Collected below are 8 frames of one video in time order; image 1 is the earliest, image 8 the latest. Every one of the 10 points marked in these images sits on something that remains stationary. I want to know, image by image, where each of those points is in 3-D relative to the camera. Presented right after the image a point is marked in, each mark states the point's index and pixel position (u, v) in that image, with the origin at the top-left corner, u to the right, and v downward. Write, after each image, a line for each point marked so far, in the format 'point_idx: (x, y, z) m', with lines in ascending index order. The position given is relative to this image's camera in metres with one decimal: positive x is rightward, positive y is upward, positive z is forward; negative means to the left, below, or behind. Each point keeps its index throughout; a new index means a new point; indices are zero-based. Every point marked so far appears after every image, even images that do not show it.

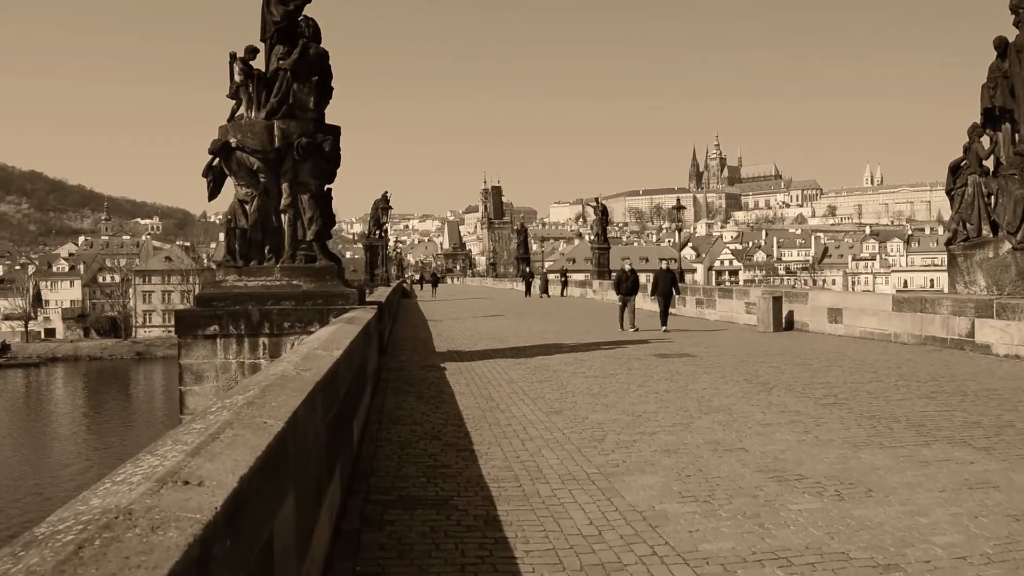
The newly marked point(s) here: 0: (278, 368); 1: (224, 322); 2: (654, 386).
0: (-1.0, -0.3, +3.9) m
1: (-3.2, -0.4, +10.1) m
2: (+1.4, -1.0, +8.9) m
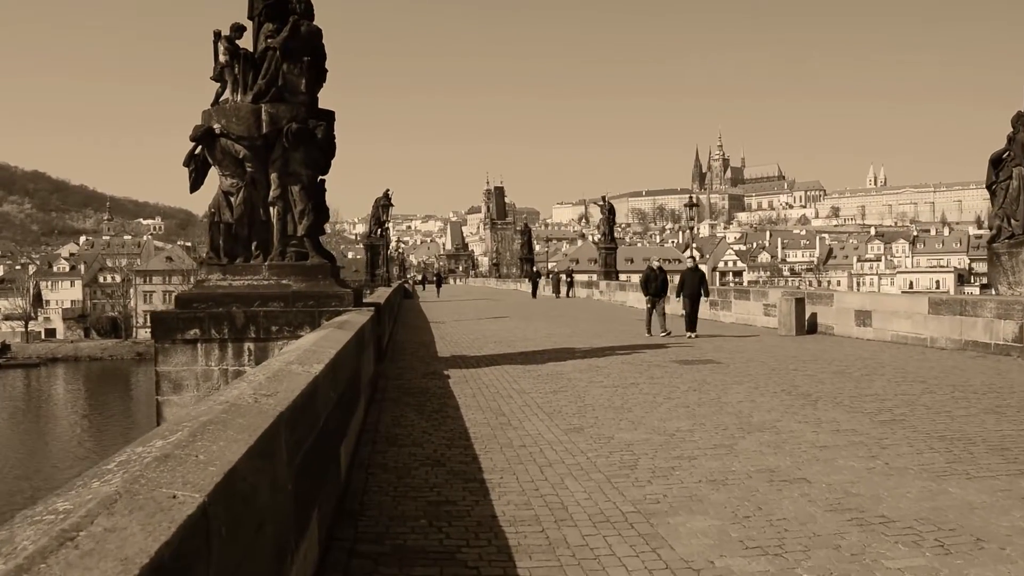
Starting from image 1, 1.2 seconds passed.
0: (-0.9, -0.3, +3.0) m
1: (-3.1, -0.4, +9.2) m
2: (+1.5, -1.0, +8.0) m
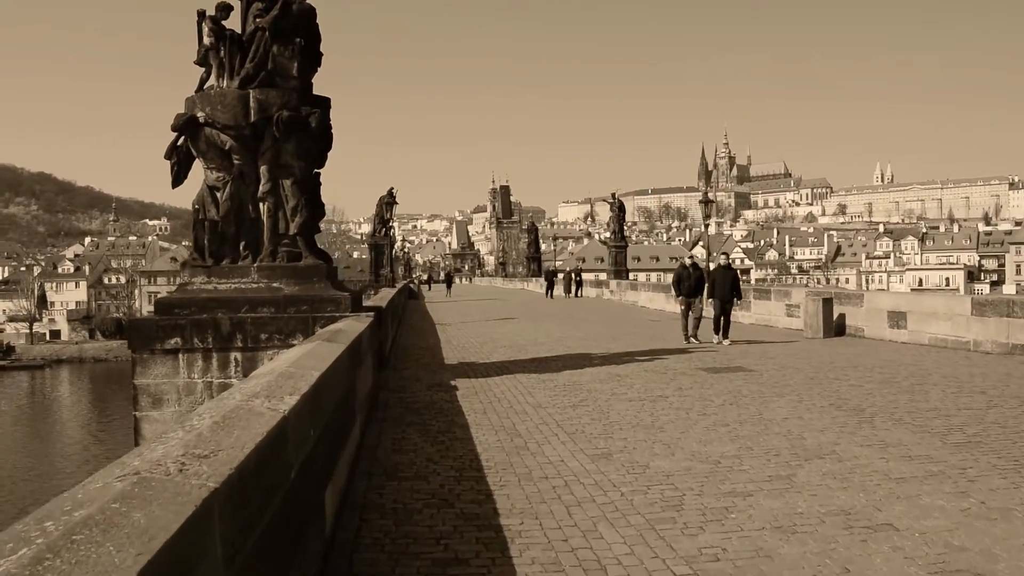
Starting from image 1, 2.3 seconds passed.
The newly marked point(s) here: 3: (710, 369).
0: (-0.8, -0.4, +2.1) m
1: (-2.9, -0.4, +8.3) m
2: (+1.6, -1.0, +7.1) m
3: (+2.2, -0.9, +10.0) m
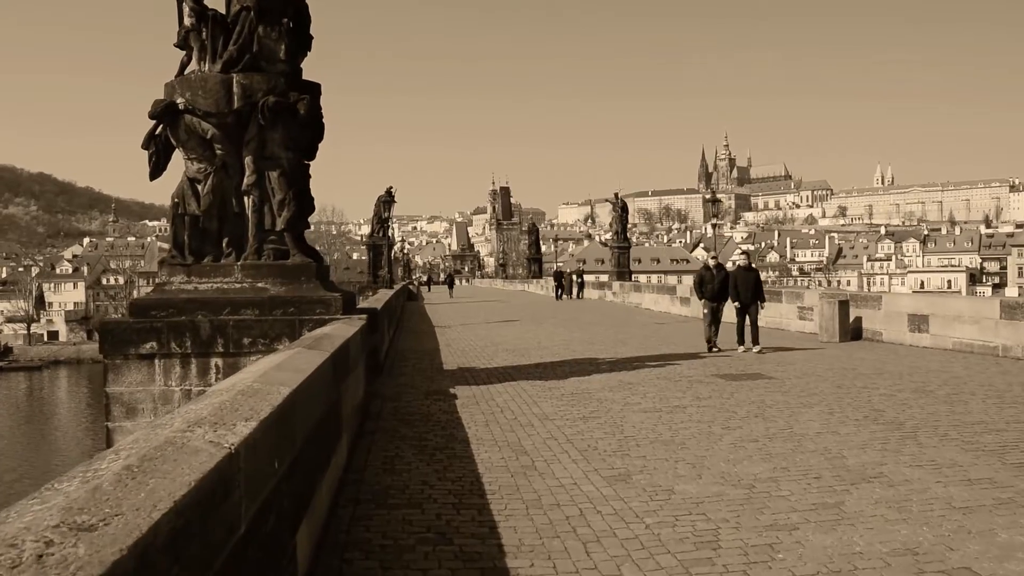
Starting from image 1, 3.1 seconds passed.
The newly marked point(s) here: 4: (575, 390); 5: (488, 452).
0: (-0.8, -0.4, +1.5) m
1: (-2.9, -0.4, +7.6) m
2: (+1.6, -1.0, +6.4) m
3: (+2.2, -0.9, +9.4) m
4: (+0.6, -1.0, +8.6) m
5: (-0.2, -1.0, +5.8) m
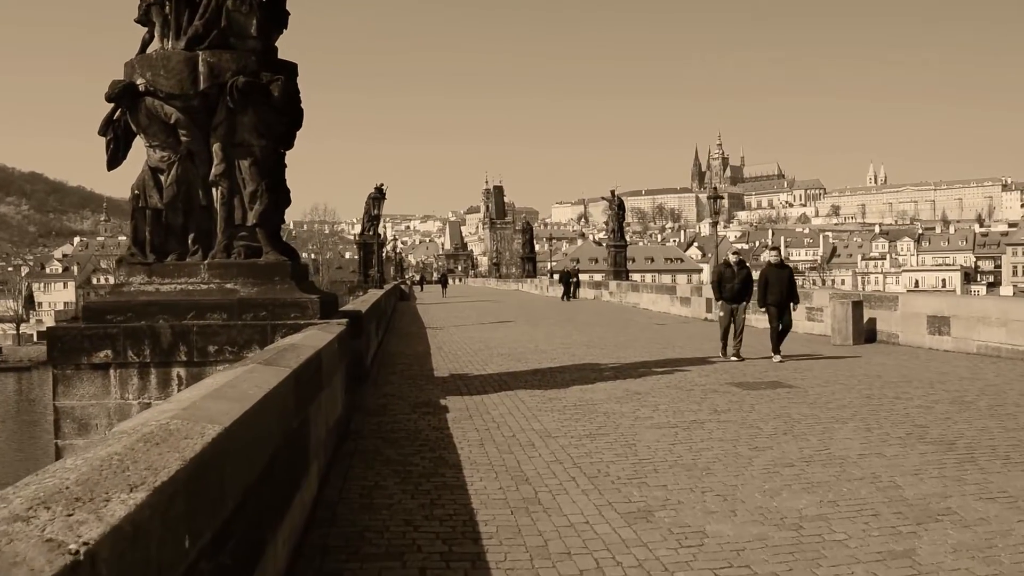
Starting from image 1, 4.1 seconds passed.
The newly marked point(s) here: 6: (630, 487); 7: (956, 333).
0: (-0.8, -0.4, +0.7) m
1: (-2.9, -0.4, +6.8) m
2: (+1.6, -1.0, +5.6) m
3: (+2.2, -0.9, +8.6) m
4: (+0.6, -1.0, +7.8) m
5: (-0.2, -1.0, +5.0) m
6: (+0.6, -1.0, +4.8) m
7: (+5.9, -0.6, +12.1) m
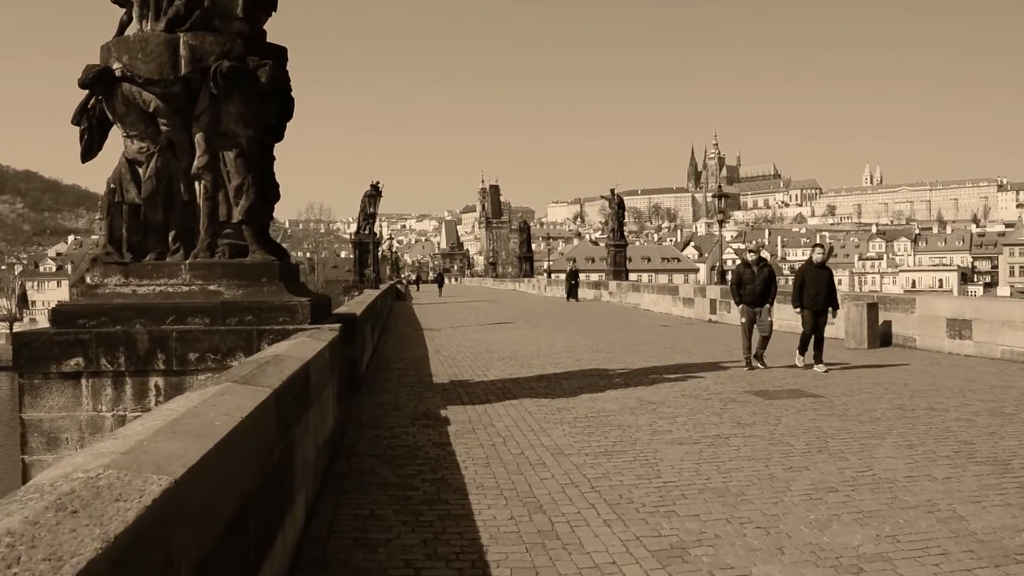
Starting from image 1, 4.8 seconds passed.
0: (-0.7, -0.4, +0.1) m
1: (-2.9, -0.4, +6.3) m
2: (+1.7, -1.0, +5.1) m
3: (+2.2, -0.9, +8.0) m
4: (+0.6, -1.0, +7.2) m
5: (-0.1, -1.1, +4.4) m
6: (+0.7, -1.1, +4.3) m
7: (+5.9, -0.6, +11.6) m
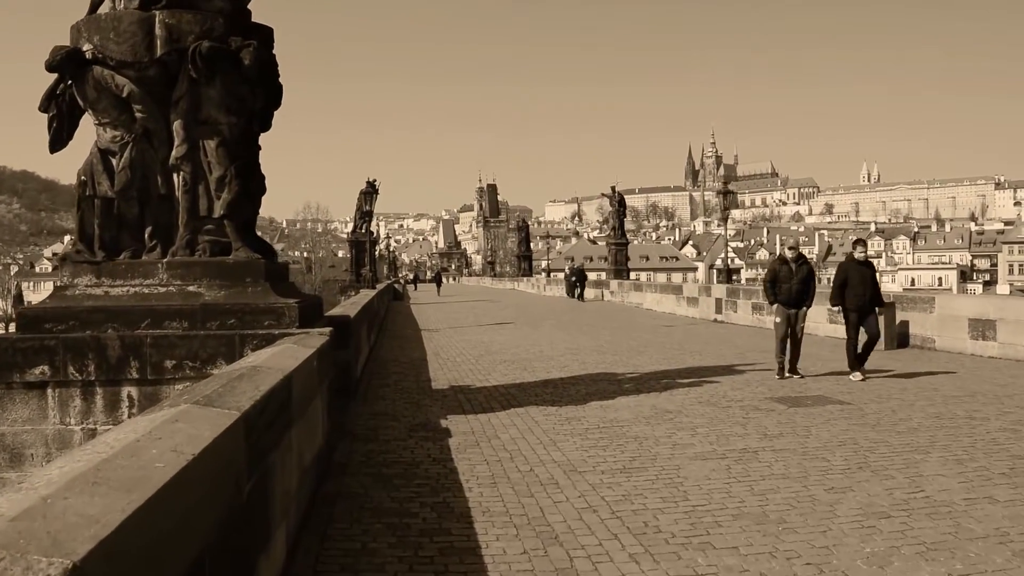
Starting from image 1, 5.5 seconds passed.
0: (-0.6, -0.4, -0.4) m
1: (-2.8, -0.4, +5.7) m
2: (+1.7, -1.0, +4.6) m
3: (+2.3, -0.9, +7.5) m
4: (+0.6, -1.0, +6.7) m
5: (0.0, -1.1, +3.9) m
6: (+0.7, -1.1, +3.8) m
7: (+5.9, -0.6, +11.1) m
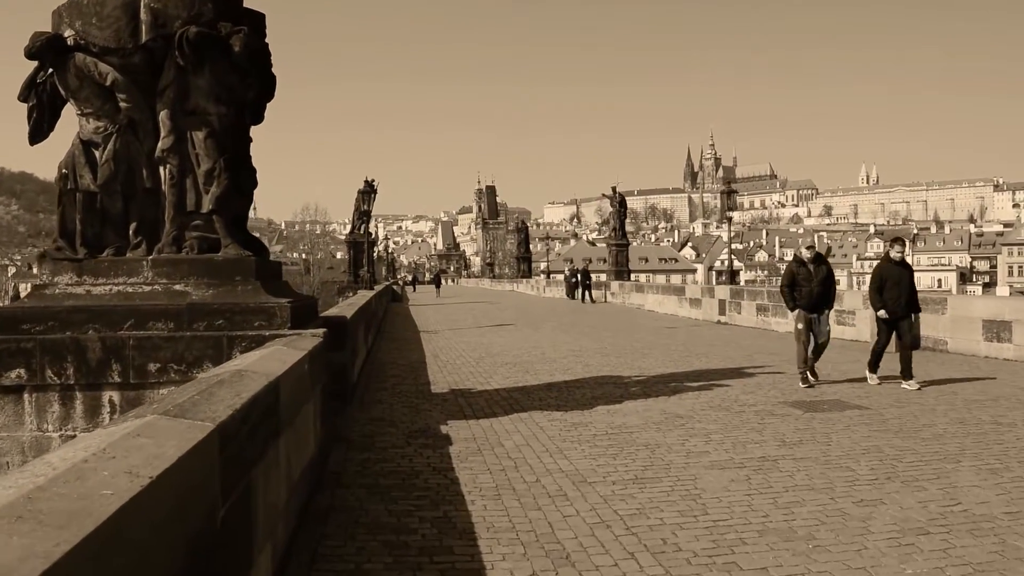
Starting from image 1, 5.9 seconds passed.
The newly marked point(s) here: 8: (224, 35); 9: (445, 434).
0: (-0.6, -0.4, -0.7) m
1: (-2.8, -0.4, +5.4) m
2: (+1.8, -1.0, +4.2) m
3: (+2.3, -0.9, +7.2) m
4: (+0.7, -1.0, +6.4) m
5: (0.0, -1.1, +3.6) m
6: (+0.8, -1.1, +3.4) m
7: (+6.0, -0.6, +10.8) m
8: (-1.9, +1.6, +6.0) m
9: (-0.5, -1.0, +6.3) m
